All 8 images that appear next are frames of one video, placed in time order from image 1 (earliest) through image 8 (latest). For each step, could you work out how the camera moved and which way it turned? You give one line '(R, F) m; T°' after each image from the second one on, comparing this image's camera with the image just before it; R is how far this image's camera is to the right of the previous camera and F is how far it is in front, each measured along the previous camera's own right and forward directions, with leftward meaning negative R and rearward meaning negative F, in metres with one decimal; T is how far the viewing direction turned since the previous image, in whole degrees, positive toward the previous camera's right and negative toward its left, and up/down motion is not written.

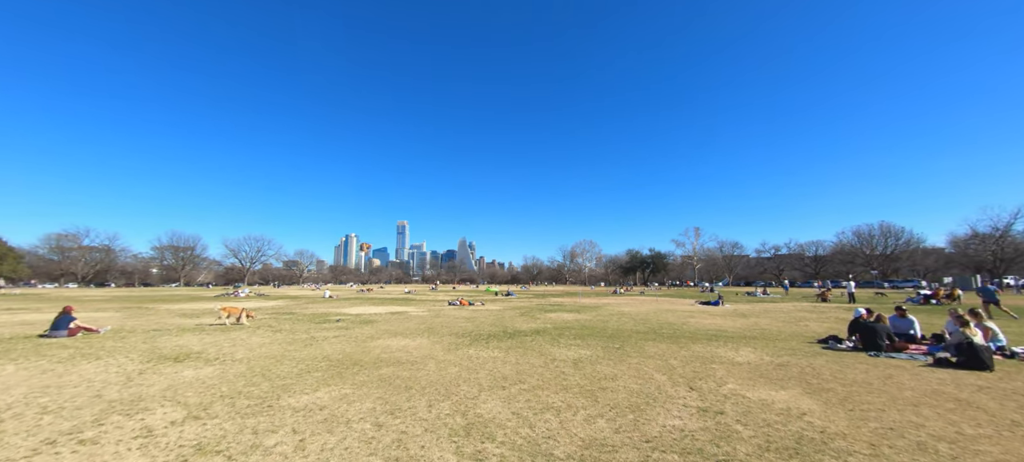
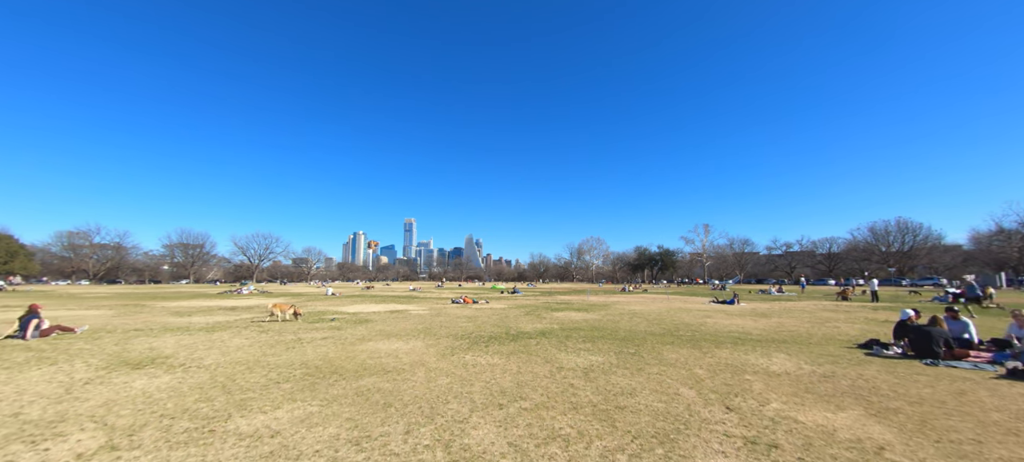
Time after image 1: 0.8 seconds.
(+0.1, +1.2) m; -1°
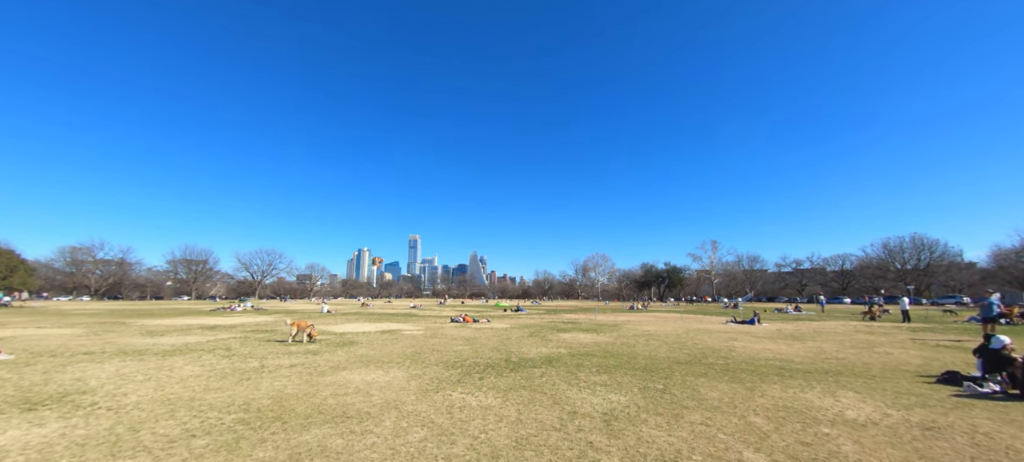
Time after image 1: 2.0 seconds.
(+0.1, +1.8) m; -1°
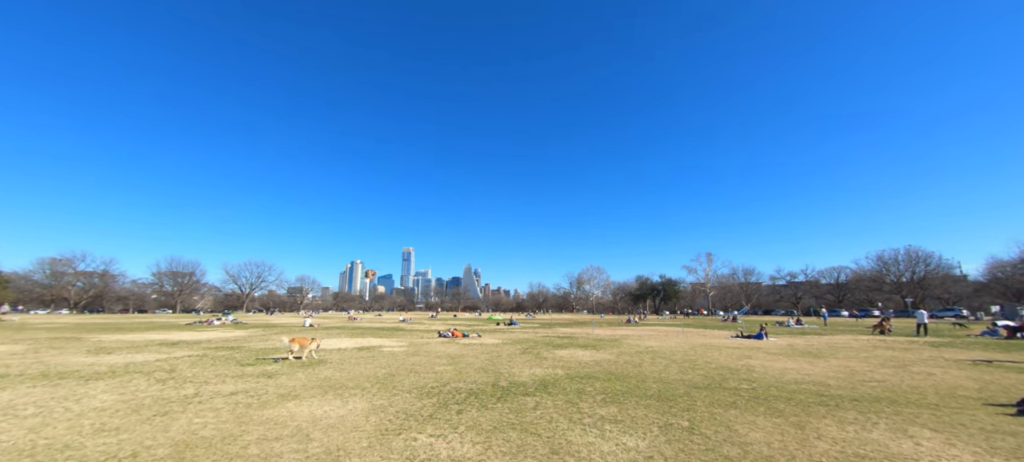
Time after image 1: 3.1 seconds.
(+0.1, +1.7) m; +1°
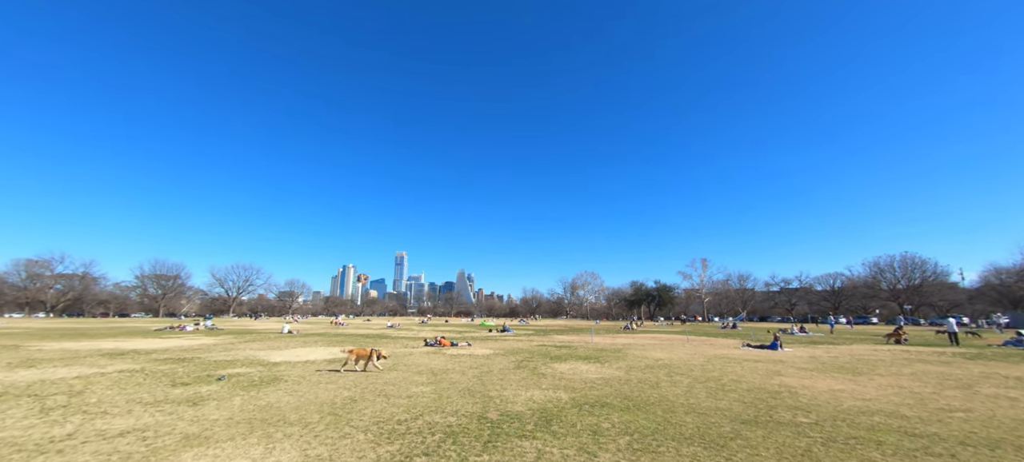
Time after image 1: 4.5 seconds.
(0.0, +2.3) m; +1°
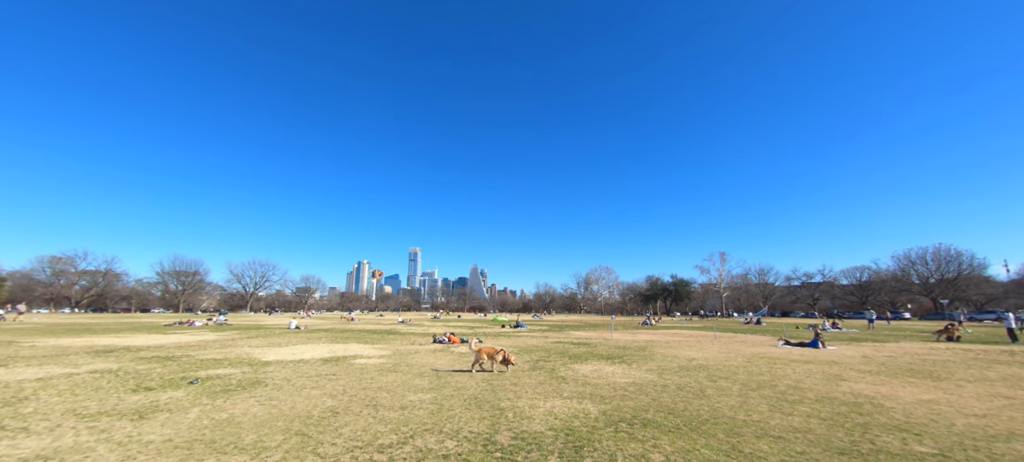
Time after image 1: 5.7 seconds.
(0.0, +1.8) m; -2°
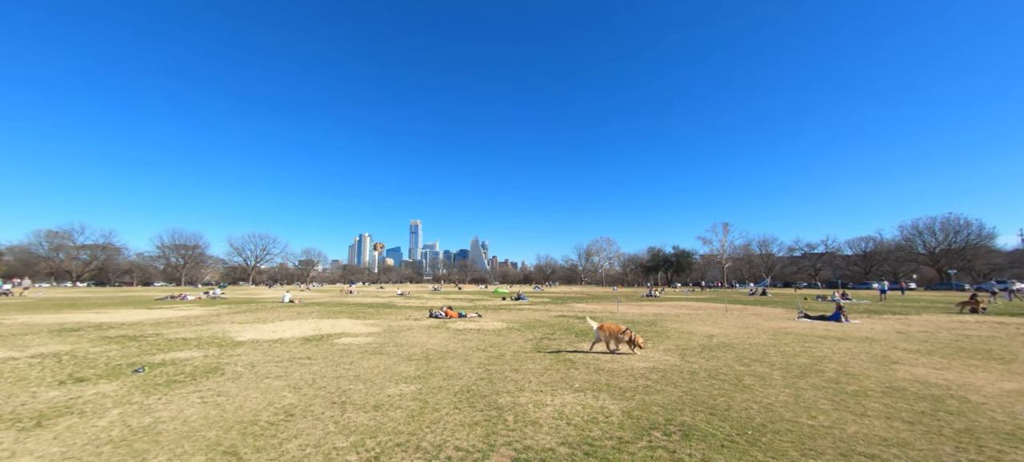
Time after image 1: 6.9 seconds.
(0.0, +1.8) m; 0°
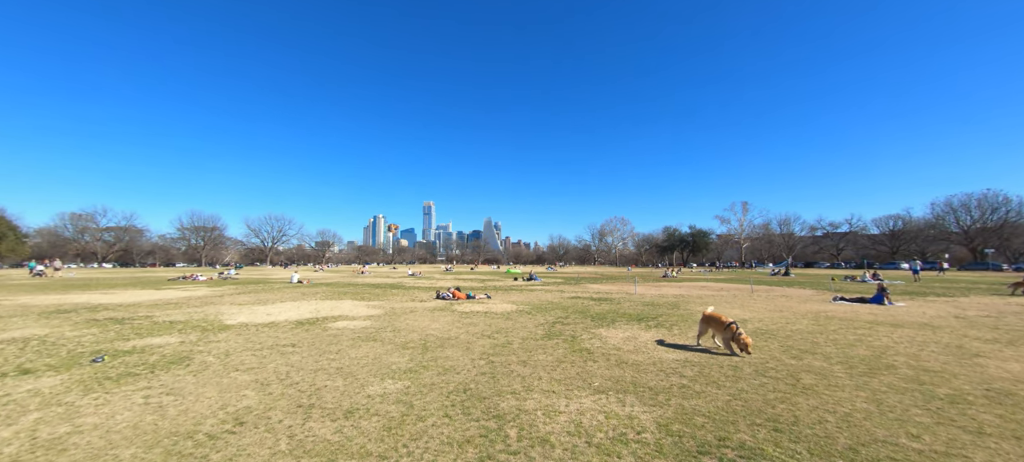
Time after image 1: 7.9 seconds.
(+0.1, +1.4) m; -2°
